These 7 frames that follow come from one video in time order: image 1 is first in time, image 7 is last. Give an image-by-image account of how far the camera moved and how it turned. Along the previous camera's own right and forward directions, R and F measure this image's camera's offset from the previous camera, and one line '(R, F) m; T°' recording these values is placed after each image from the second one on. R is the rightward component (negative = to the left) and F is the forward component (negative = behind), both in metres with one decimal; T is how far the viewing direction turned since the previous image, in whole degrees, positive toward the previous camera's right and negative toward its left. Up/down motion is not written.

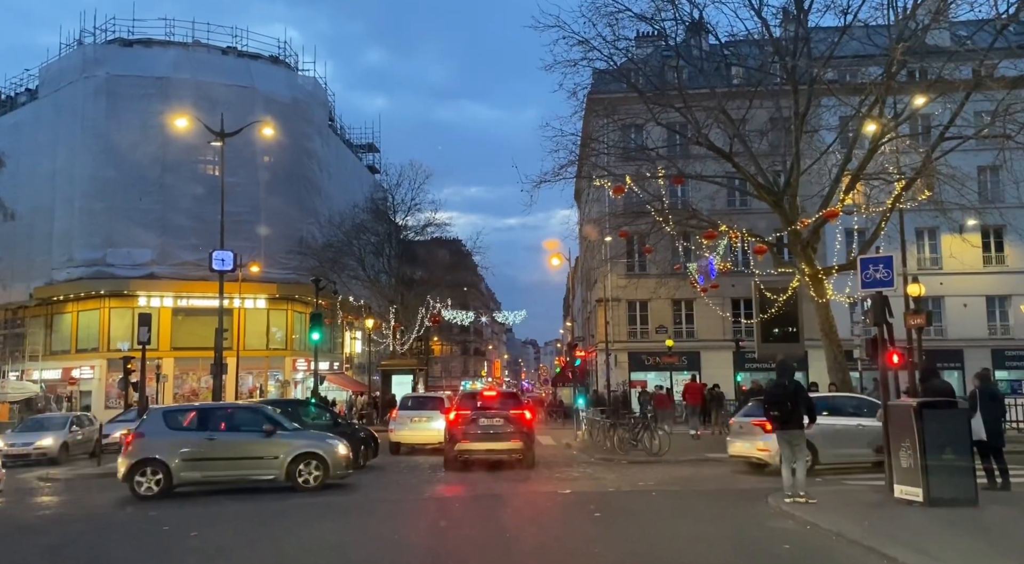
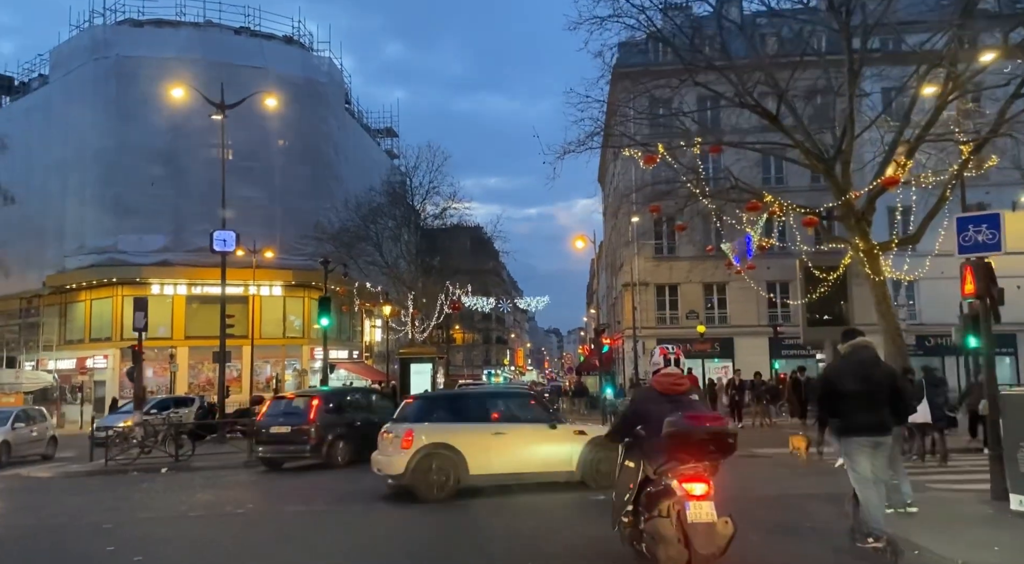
(0.0, +1.7) m; -1°
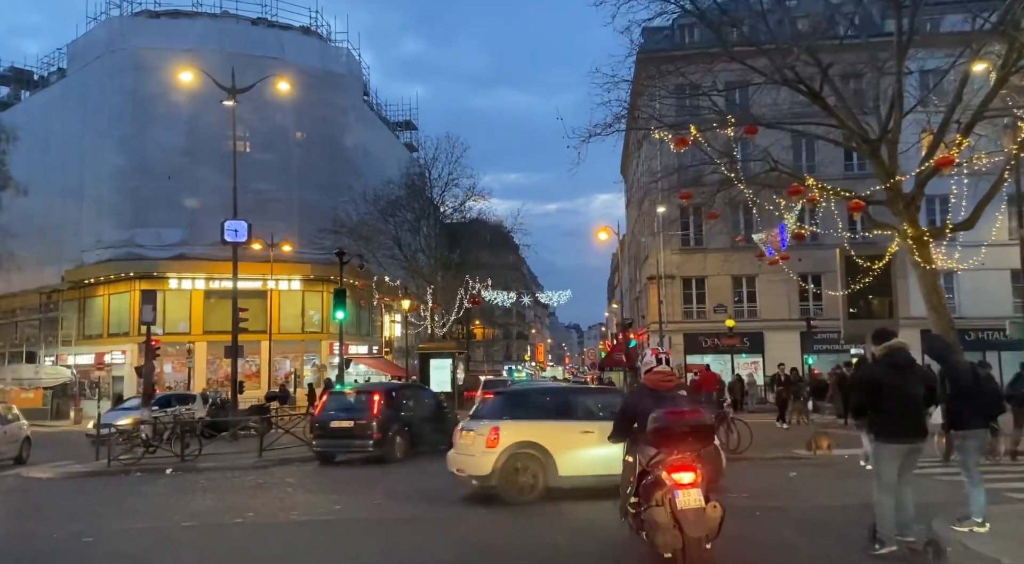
(-0.1, +1.0) m; -1°
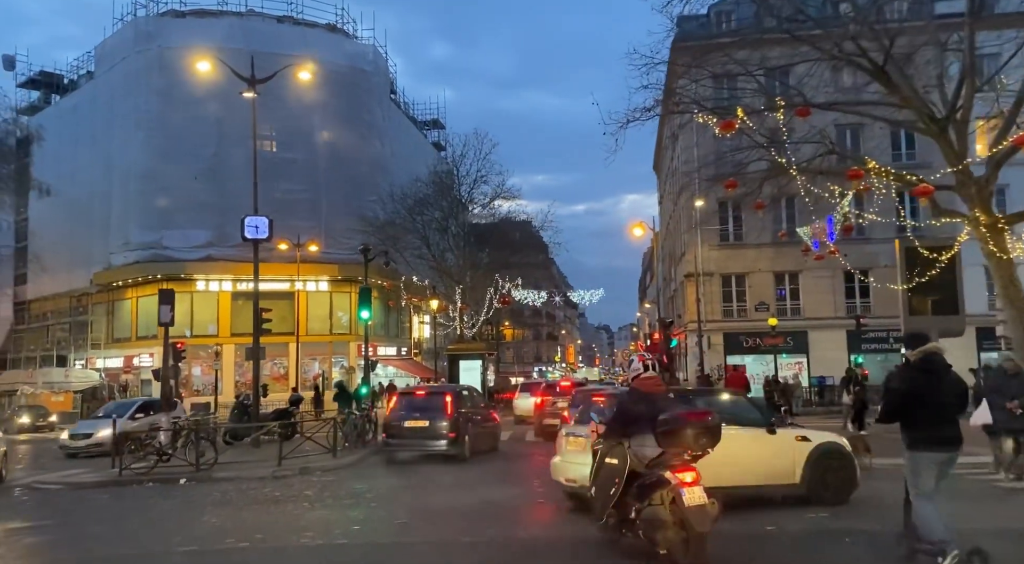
(-0.1, +1.1) m; -2°
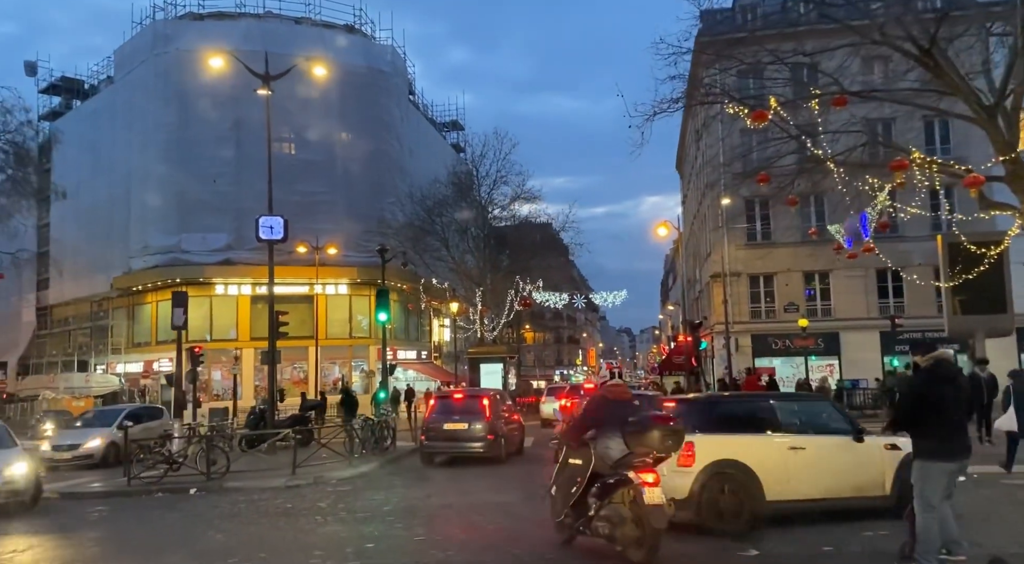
(0.0, +0.7) m; -1°
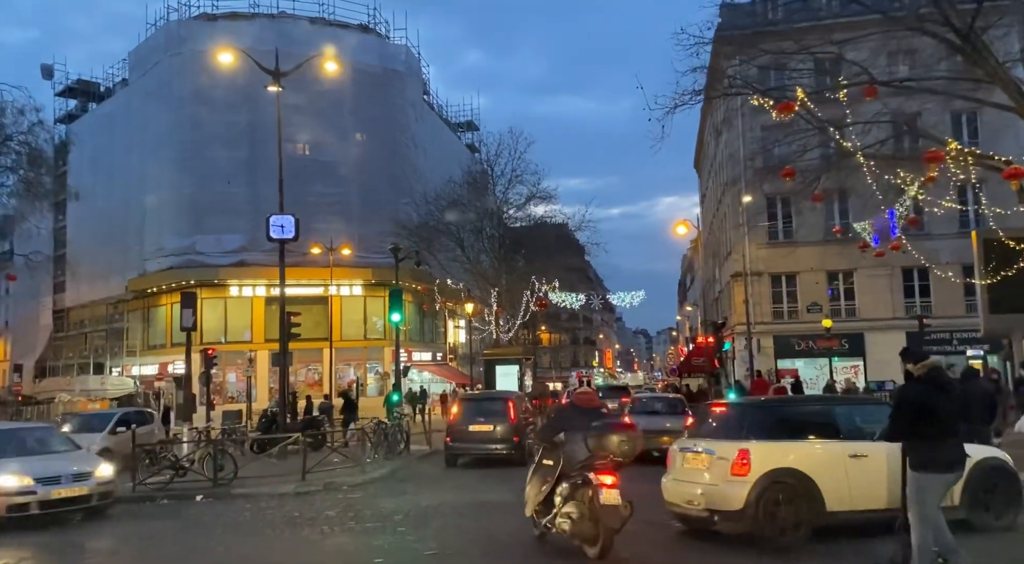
(0.0, +0.5) m; -1°
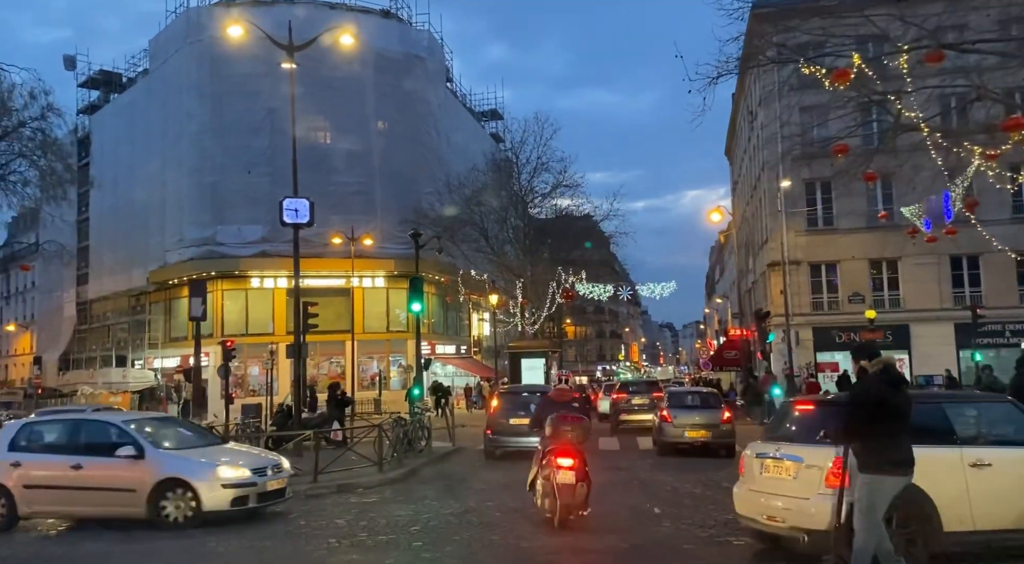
(-0.1, +1.1) m; -2°
